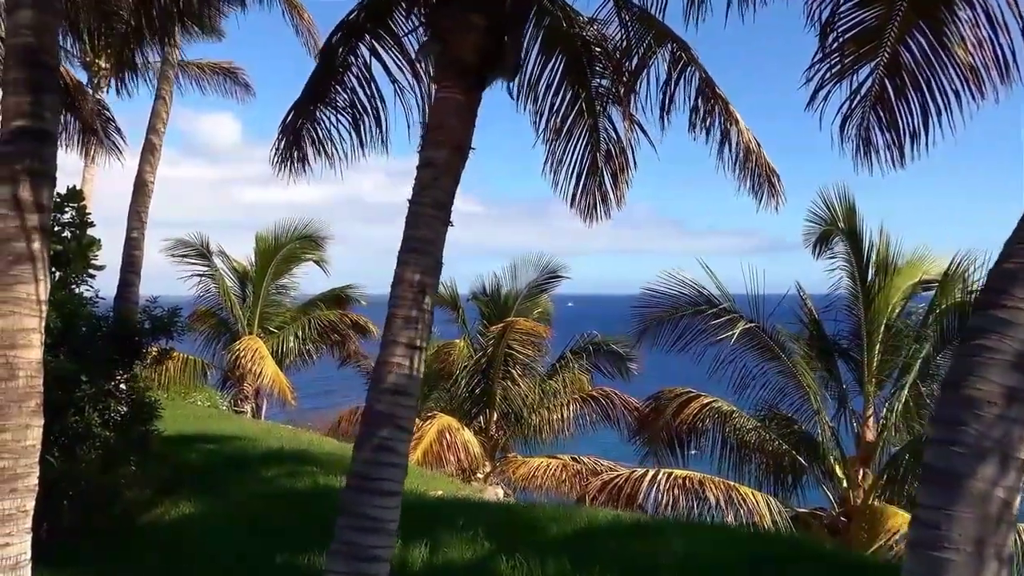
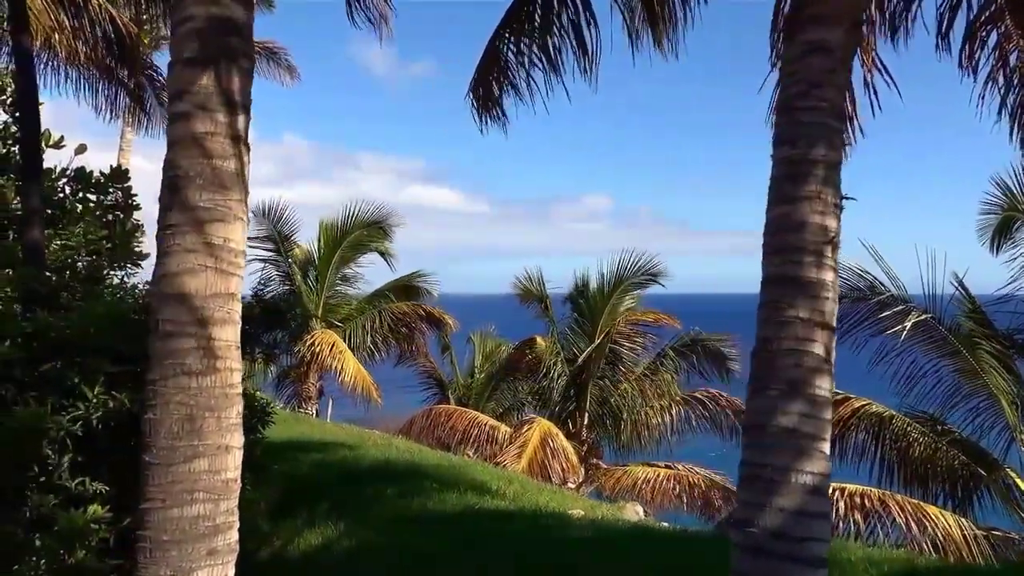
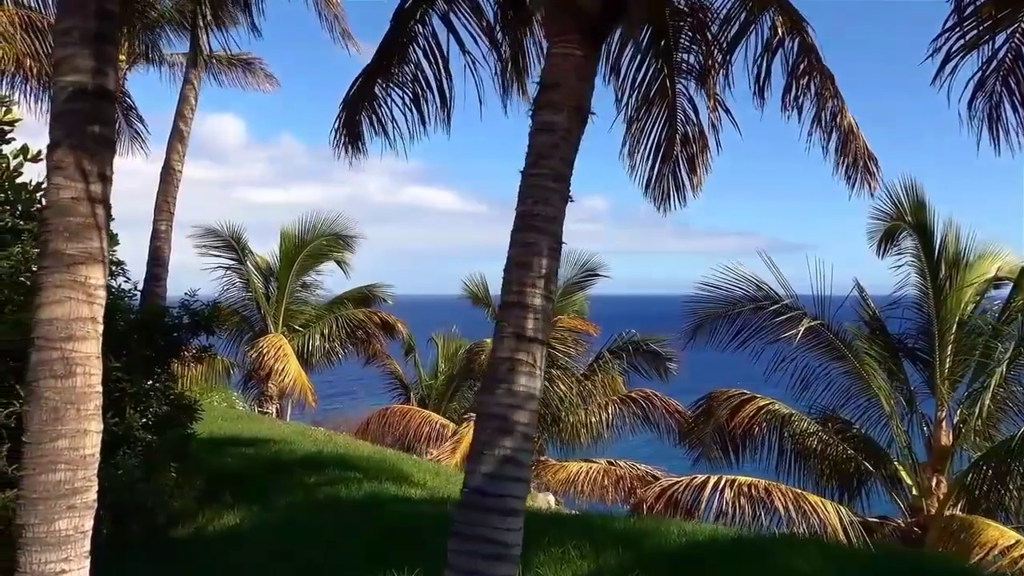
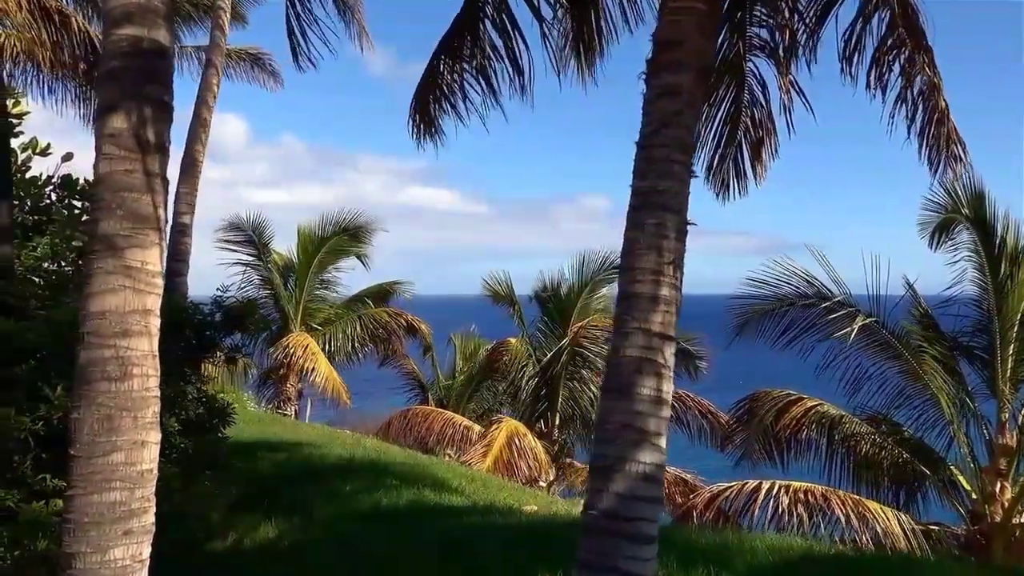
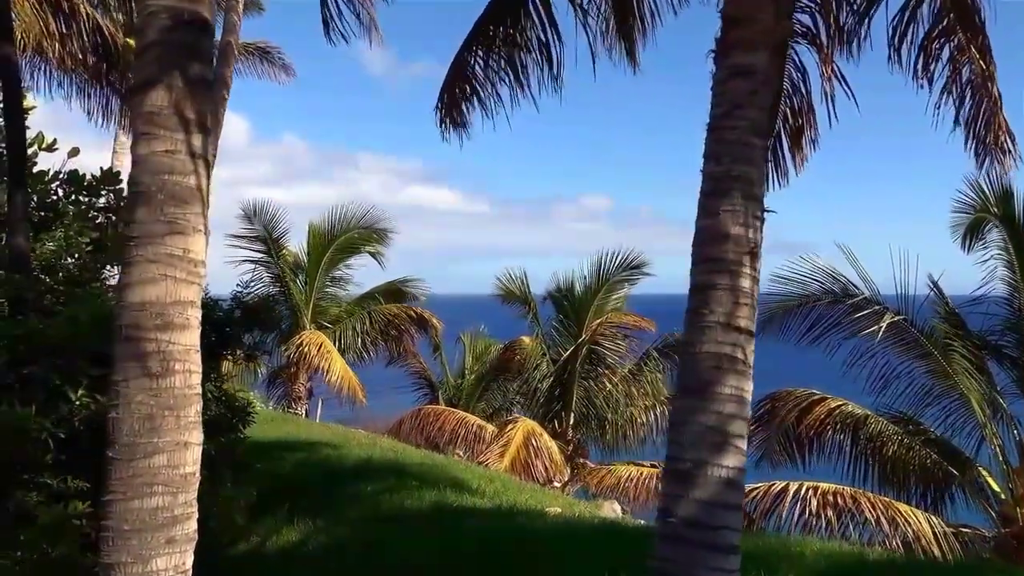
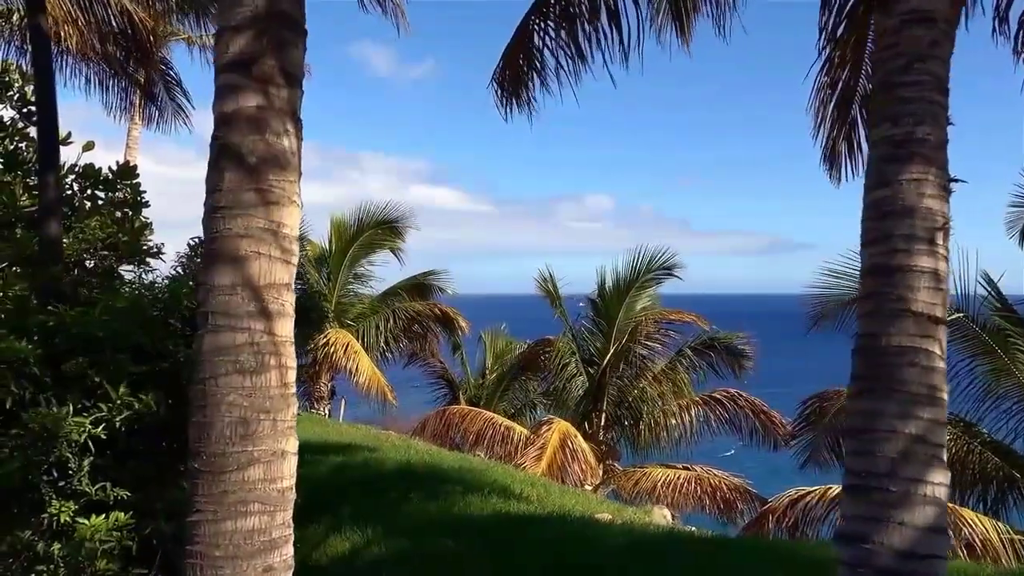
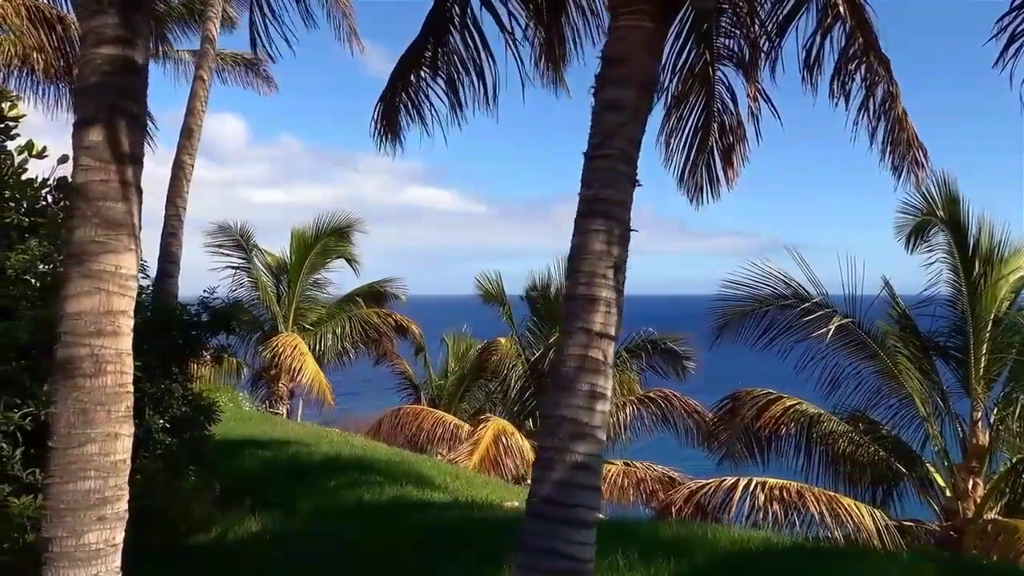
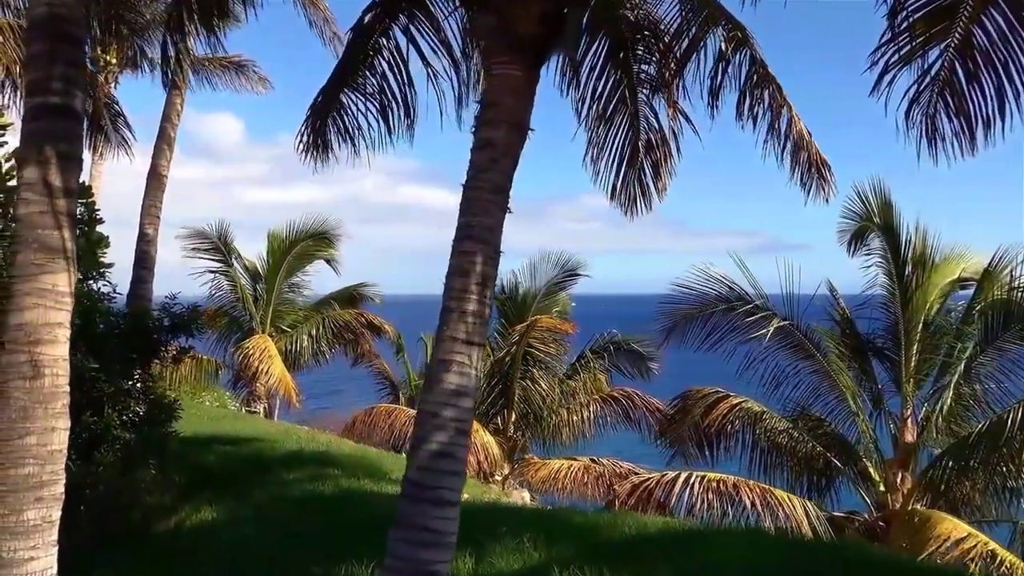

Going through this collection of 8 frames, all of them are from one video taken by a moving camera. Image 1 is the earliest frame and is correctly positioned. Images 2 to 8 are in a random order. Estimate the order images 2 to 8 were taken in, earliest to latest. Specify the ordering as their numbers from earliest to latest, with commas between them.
8, 3, 7, 4, 5, 2, 6
